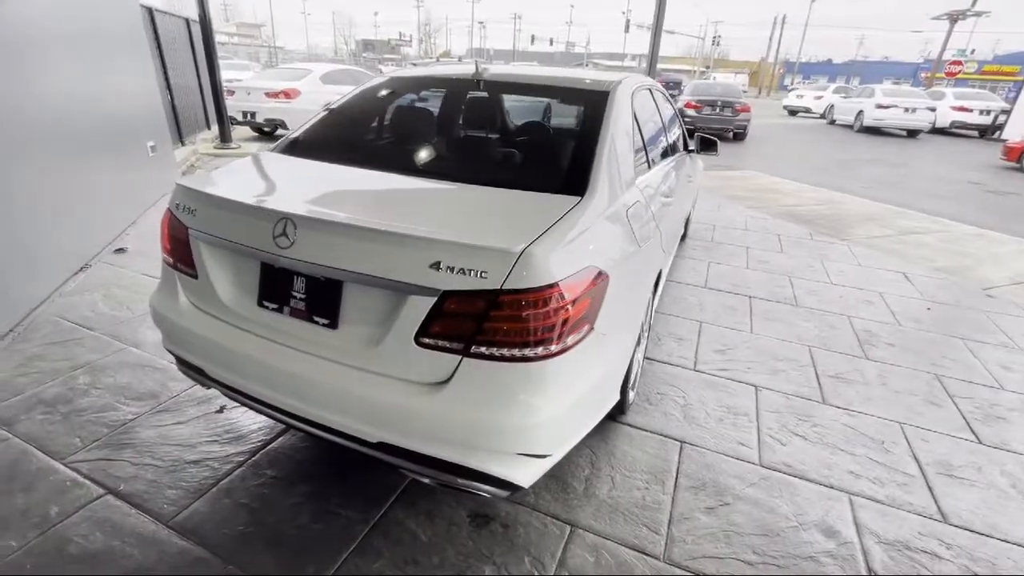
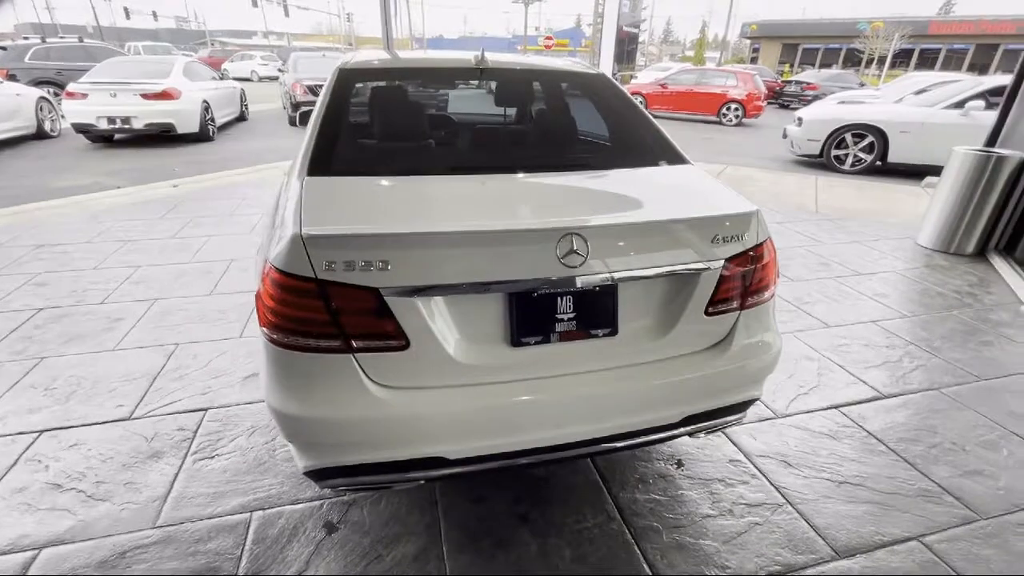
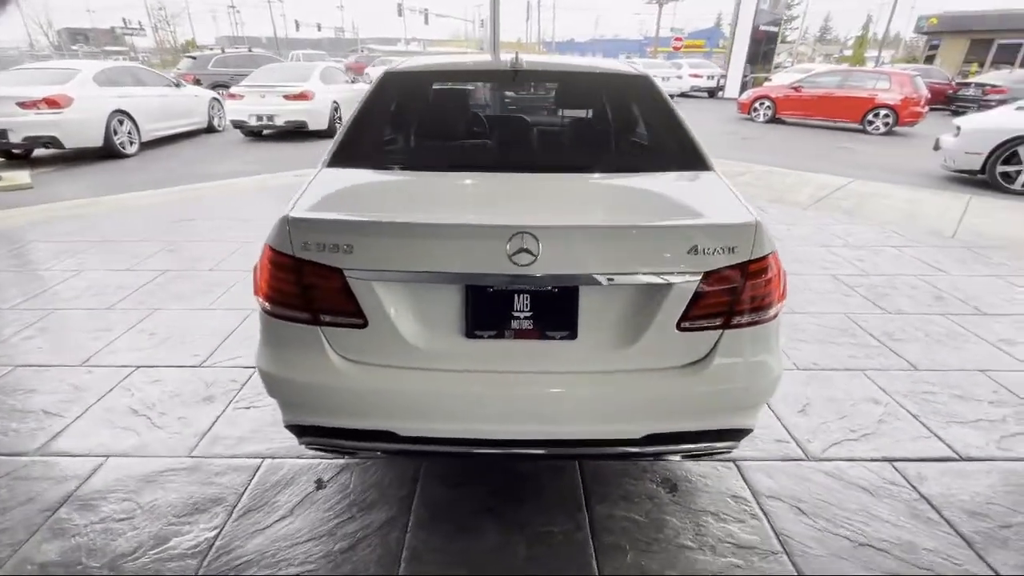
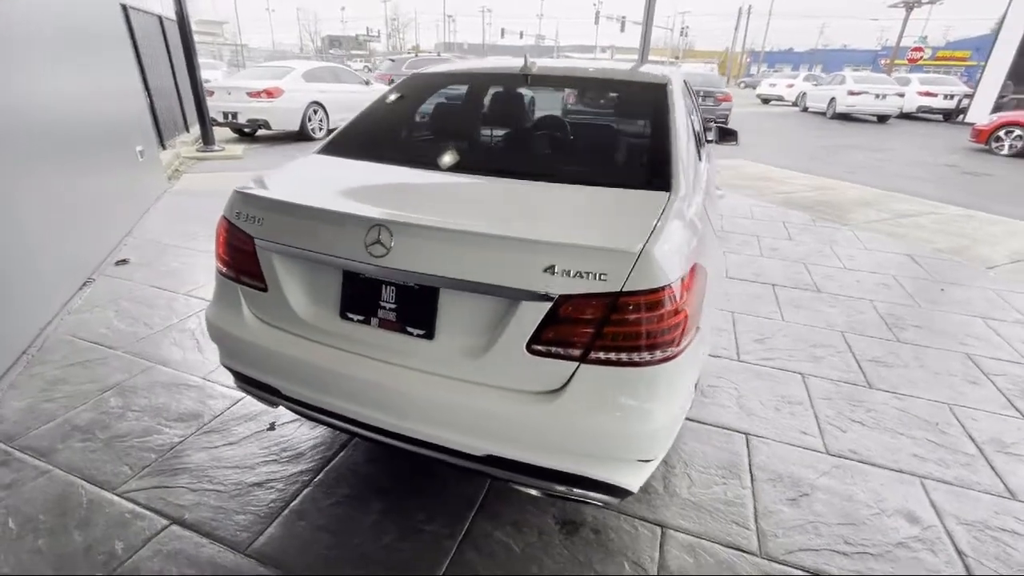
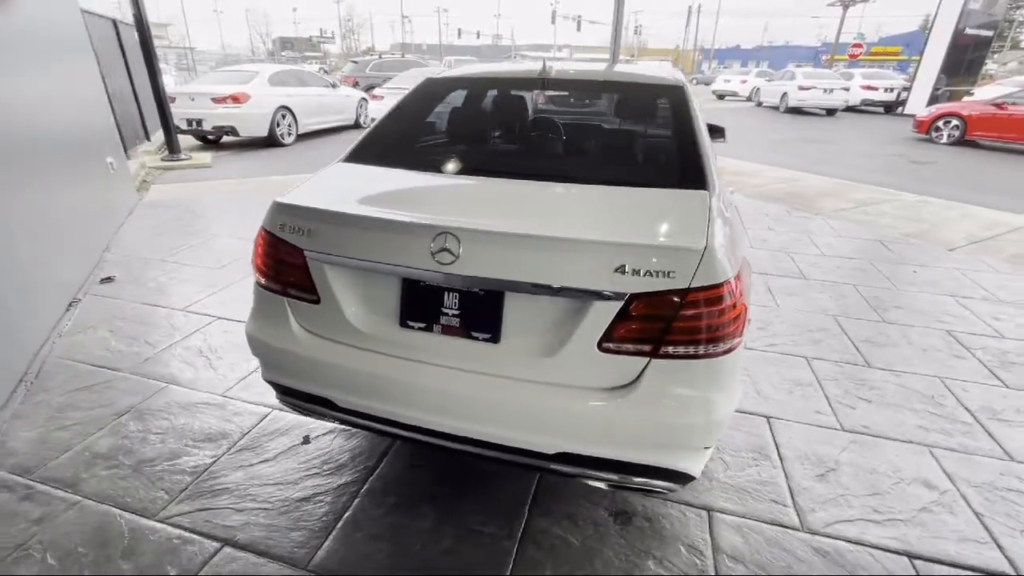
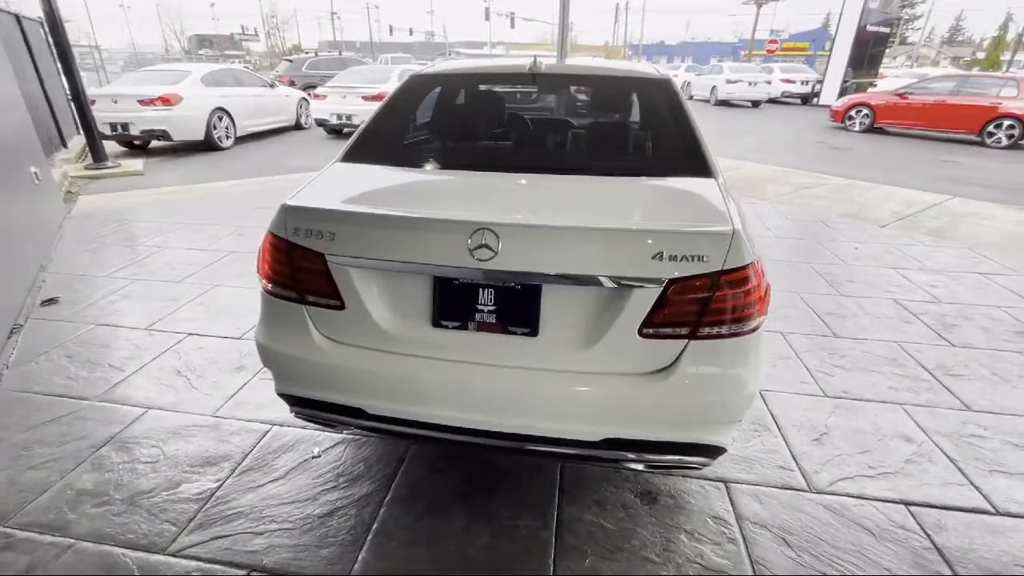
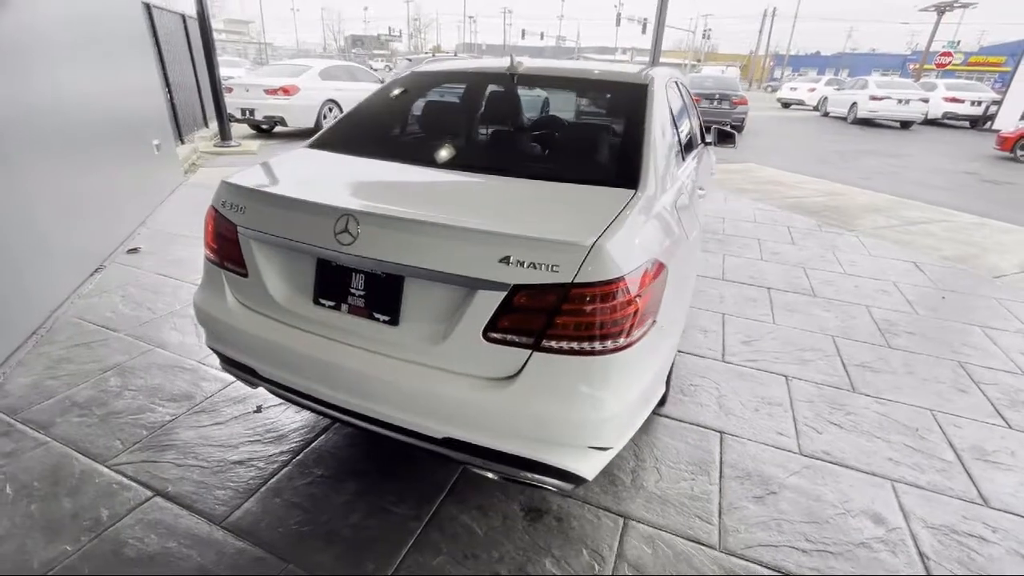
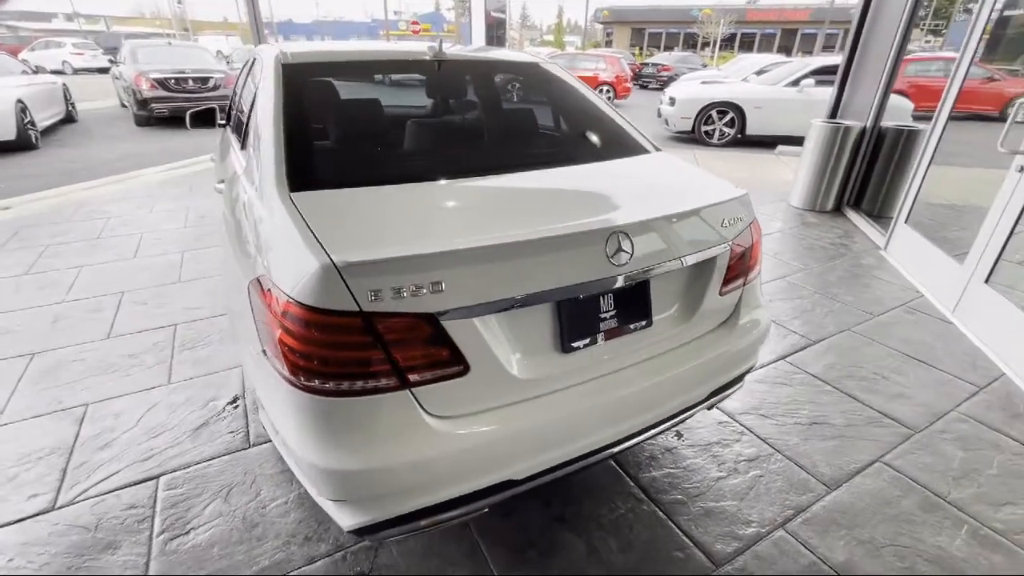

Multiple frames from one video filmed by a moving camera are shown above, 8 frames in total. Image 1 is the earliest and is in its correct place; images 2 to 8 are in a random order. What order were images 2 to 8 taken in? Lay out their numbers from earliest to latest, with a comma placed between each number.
7, 4, 5, 6, 3, 2, 8
